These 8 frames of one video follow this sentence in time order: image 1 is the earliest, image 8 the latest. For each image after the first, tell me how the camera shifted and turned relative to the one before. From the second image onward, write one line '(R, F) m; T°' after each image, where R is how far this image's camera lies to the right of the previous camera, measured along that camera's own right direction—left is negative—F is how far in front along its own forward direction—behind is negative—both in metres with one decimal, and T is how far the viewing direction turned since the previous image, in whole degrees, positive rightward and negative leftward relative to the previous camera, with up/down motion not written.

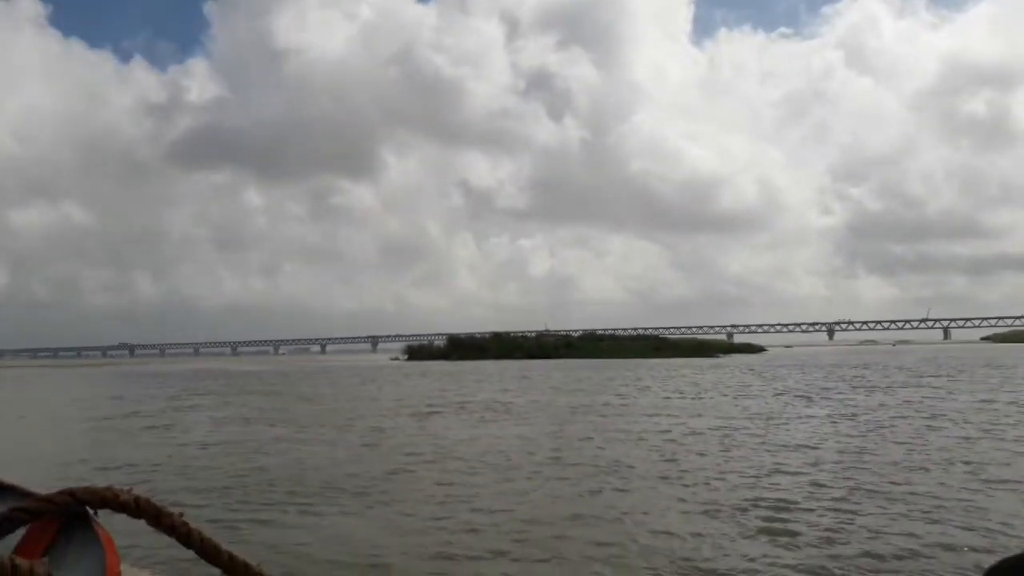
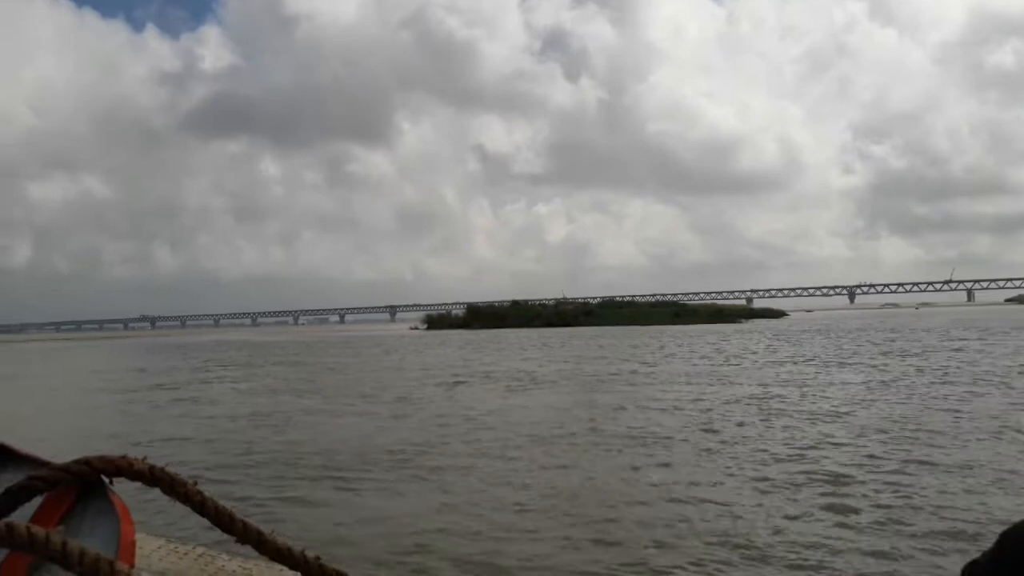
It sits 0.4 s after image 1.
(-0.2, +0.3) m; -1°
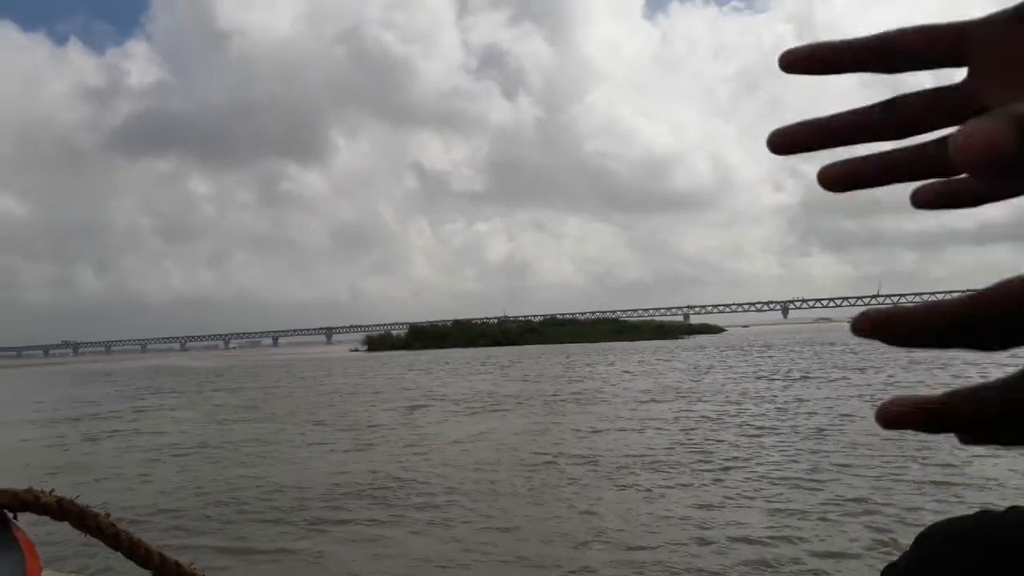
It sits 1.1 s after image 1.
(-0.4, +0.7) m; +5°
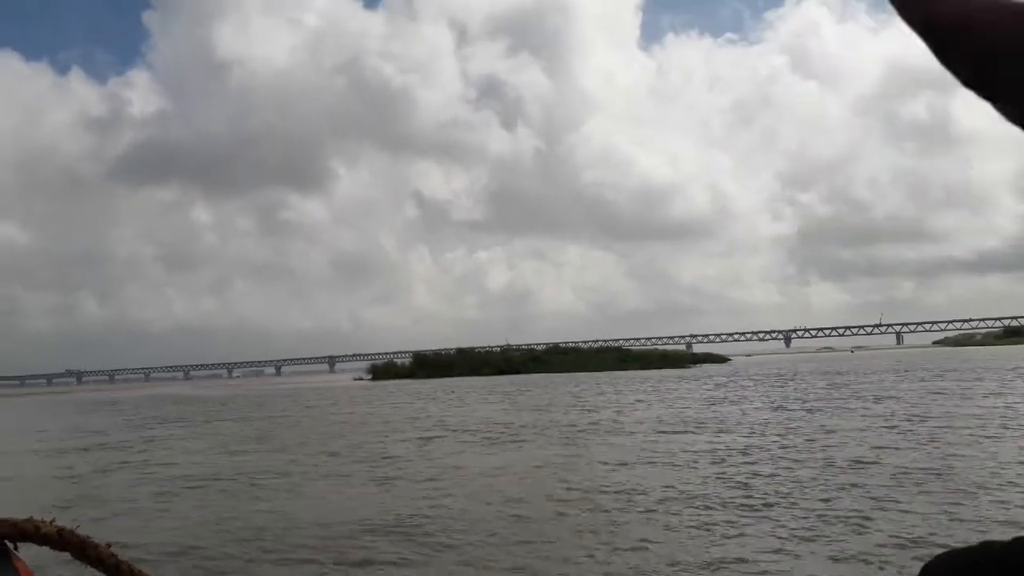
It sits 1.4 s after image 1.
(-0.3, +0.3) m; 0°
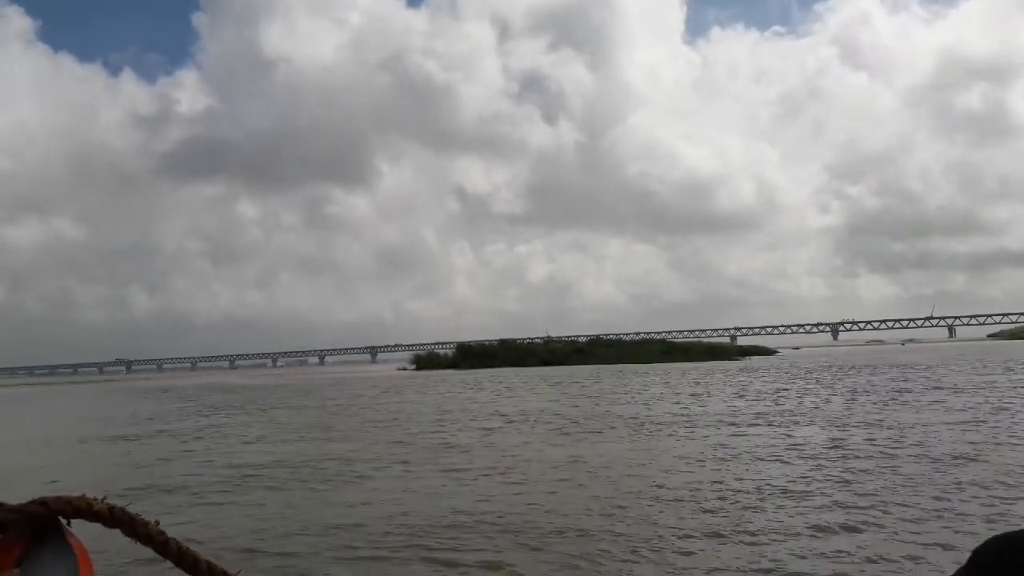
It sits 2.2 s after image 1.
(-0.4, +0.7) m; -3°
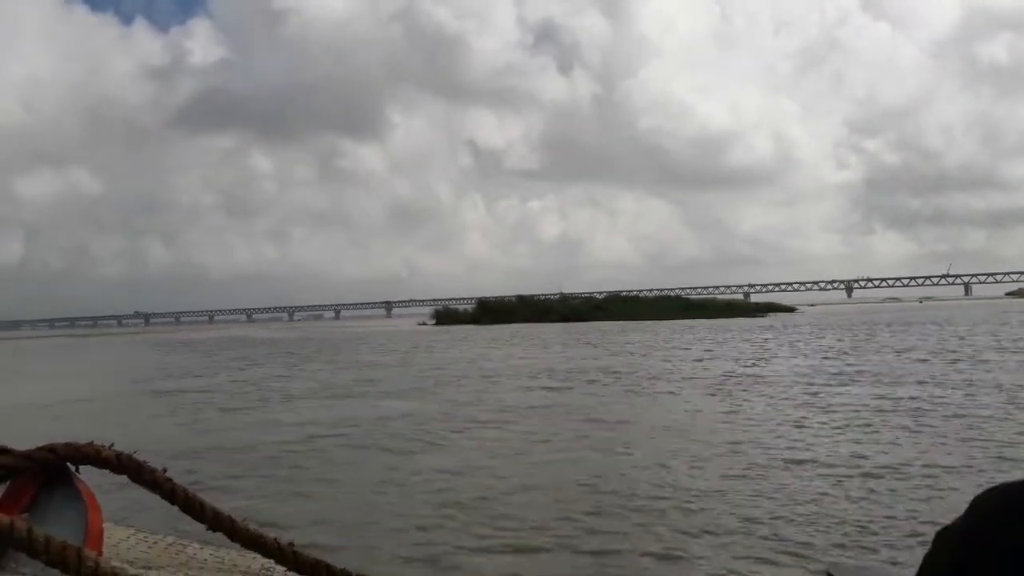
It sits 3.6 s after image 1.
(-1.8, +1.5) m; 0°
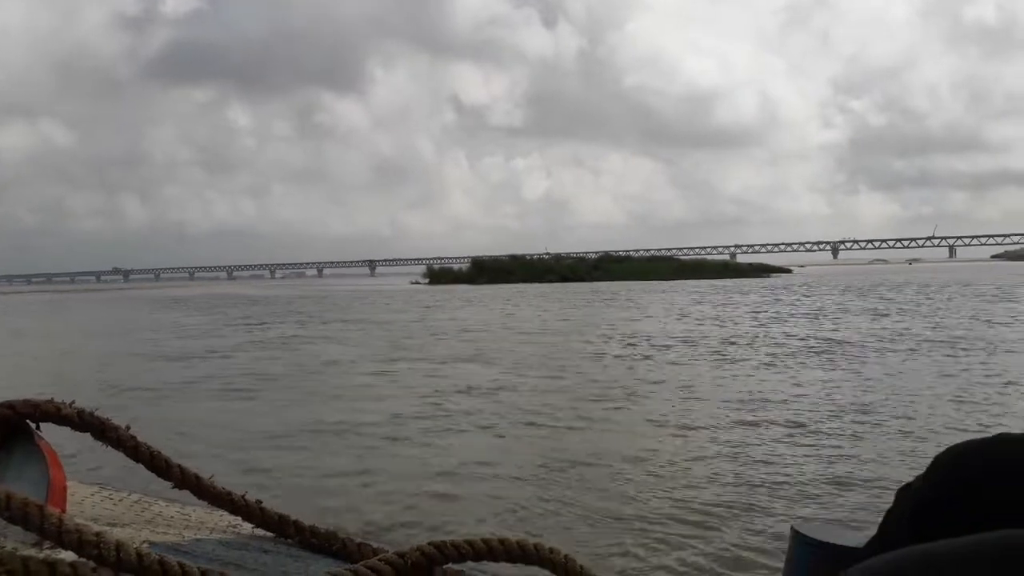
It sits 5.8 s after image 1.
(+0.3, +0.3) m; +1°
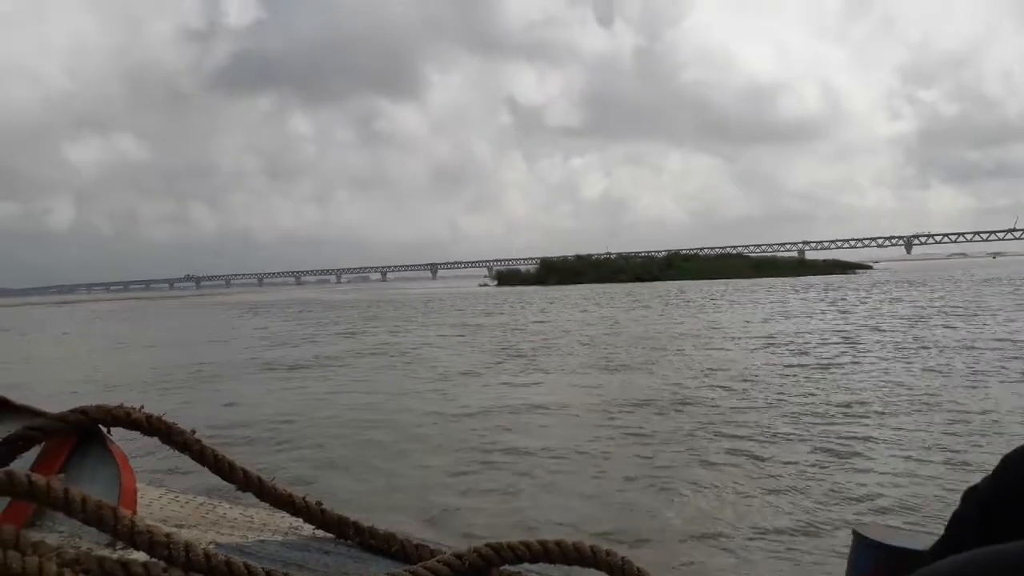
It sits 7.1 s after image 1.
(+0.1, +0.1) m; -4°
